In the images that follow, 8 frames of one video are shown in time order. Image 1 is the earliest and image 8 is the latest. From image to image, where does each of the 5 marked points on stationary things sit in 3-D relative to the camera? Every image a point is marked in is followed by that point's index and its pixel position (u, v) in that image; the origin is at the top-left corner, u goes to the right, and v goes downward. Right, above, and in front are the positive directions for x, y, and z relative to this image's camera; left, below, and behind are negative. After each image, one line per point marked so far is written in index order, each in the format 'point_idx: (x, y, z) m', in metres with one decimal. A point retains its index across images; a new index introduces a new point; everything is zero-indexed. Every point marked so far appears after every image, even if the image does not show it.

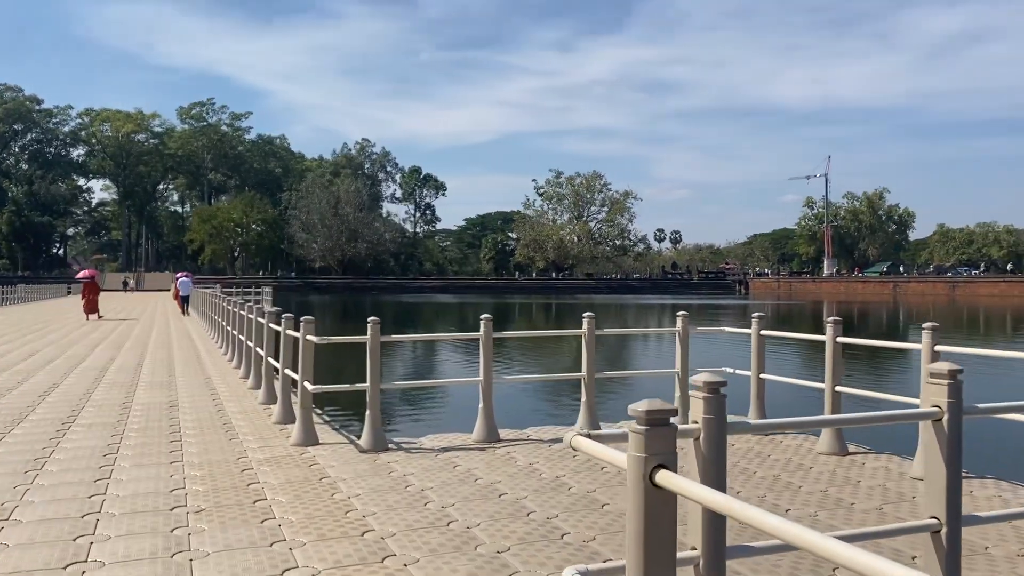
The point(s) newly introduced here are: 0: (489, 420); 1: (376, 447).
0: (-0.2, -1.2, +8.0) m
1: (-1.2, -1.4, +7.6) m
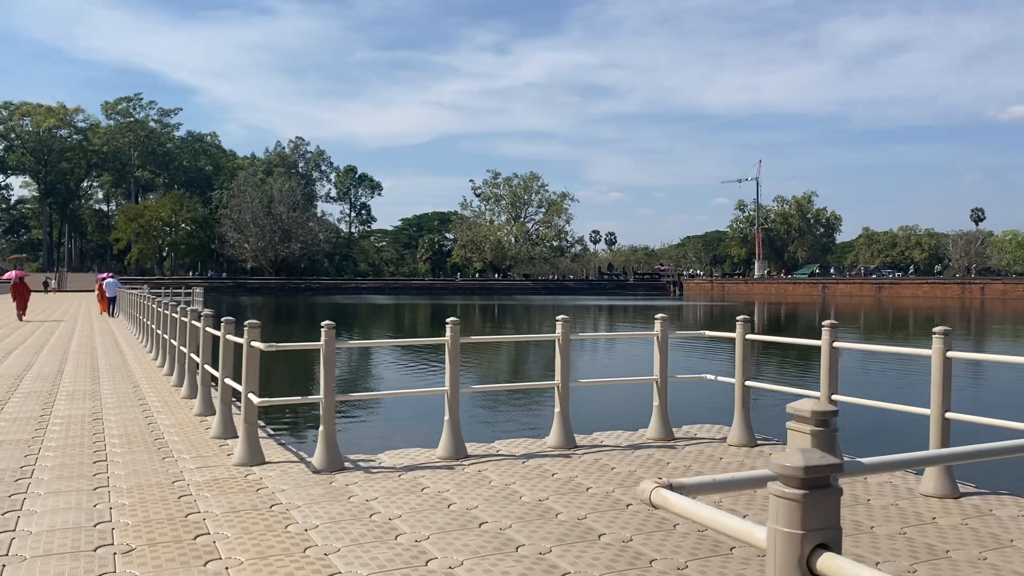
0: (-0.5, -1.2, +7.3) m
1: (-1.4, -1.4, +6.8) m
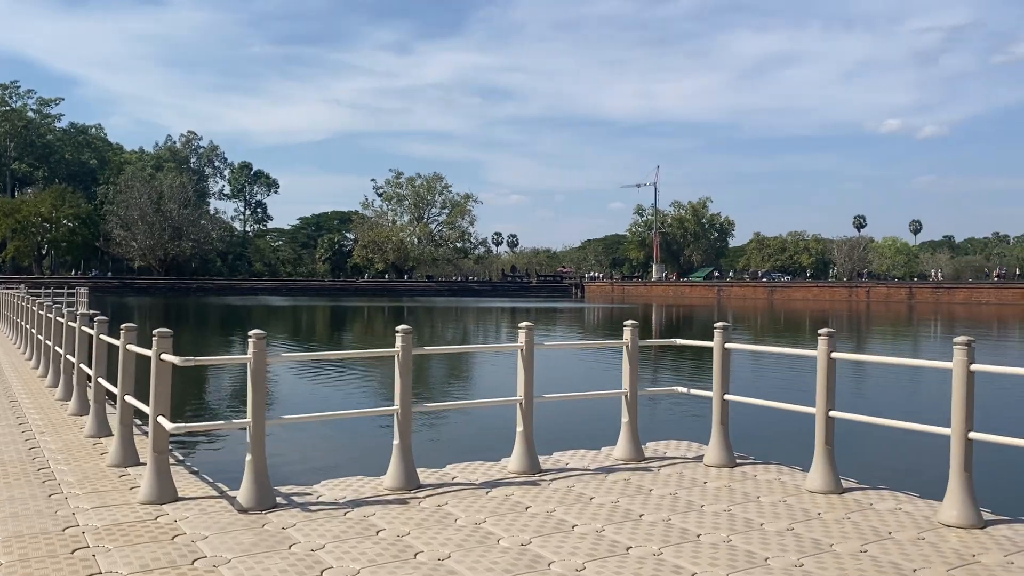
0: (-0.8, -1.2, +6.3) m
1: (-1.6, -1.4, +5.7) m
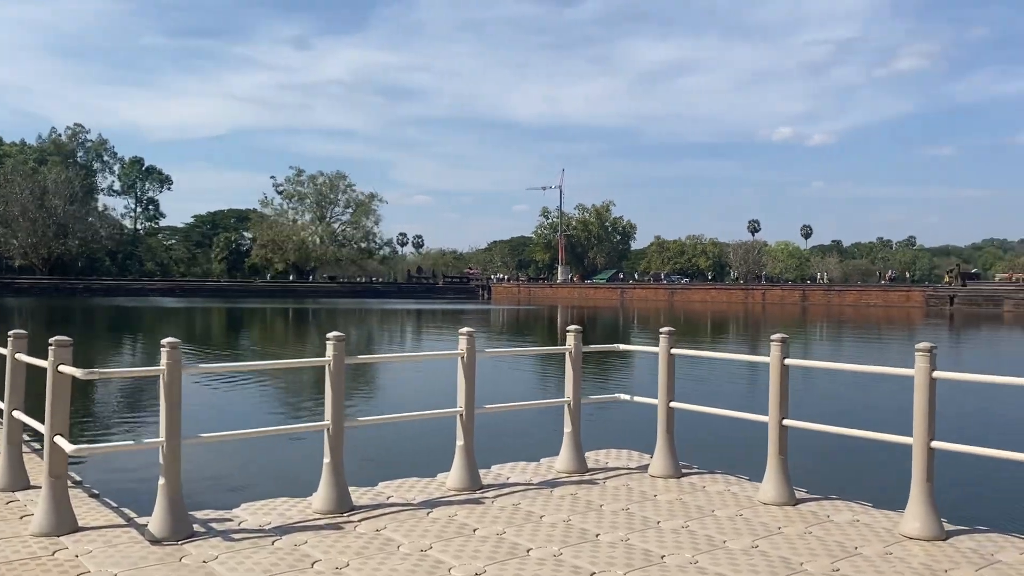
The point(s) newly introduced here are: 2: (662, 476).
0: (-1.1, -1.3, +5.7) m
1: (-2.0, -1.4, +5.1) m
2: (+1.1, -1.4, +6.8) m
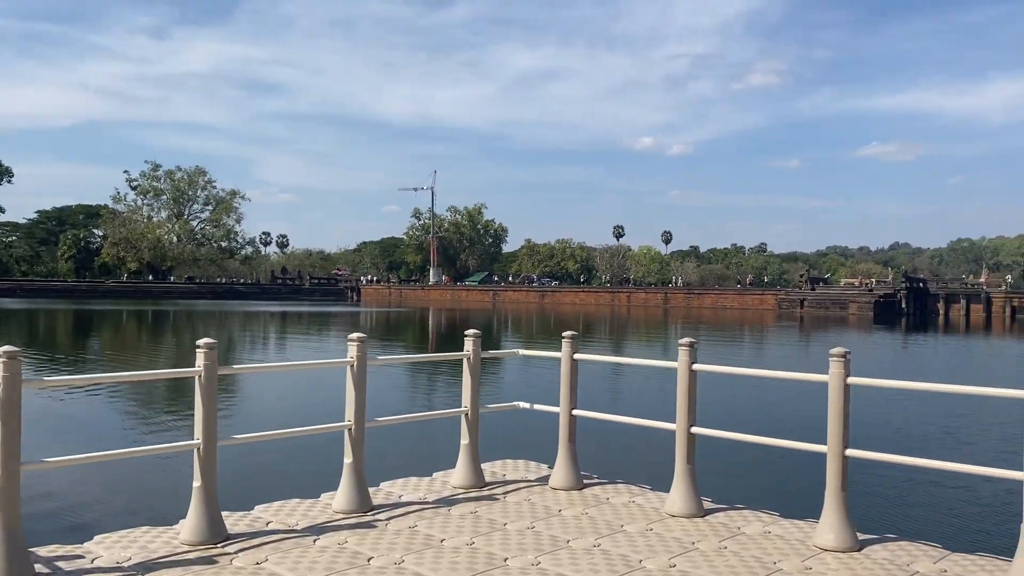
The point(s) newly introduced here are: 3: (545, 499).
0: (-1.7, -1.3, +5.0) m
1: (-2.4, -1.4, +4.3) m
2: (+0.4, -1.5, +6.4) m
3: (+0.2, -1.5, +6.1) m
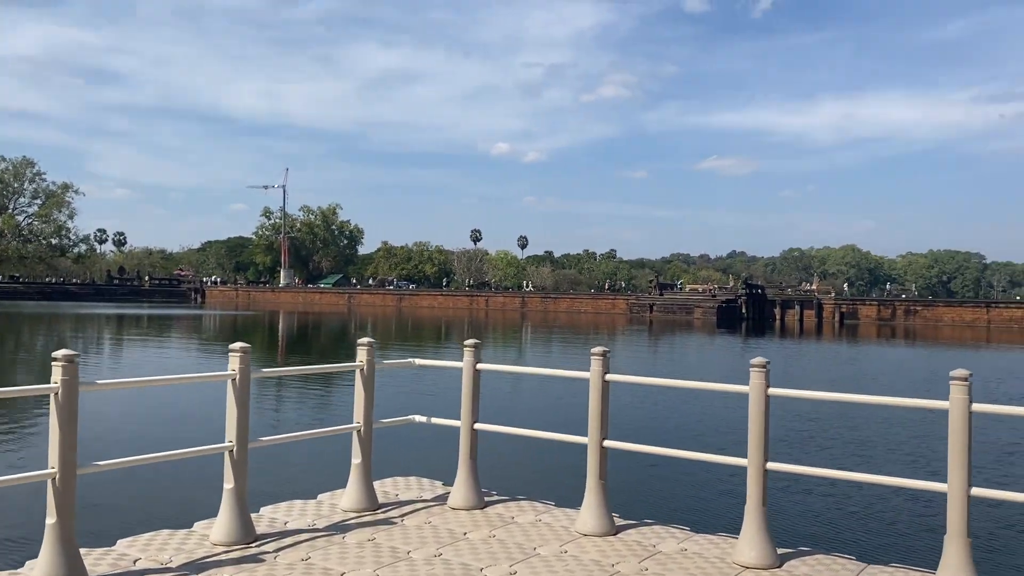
0: (-2.2, -1.3, +4.3) m
1: (-2.8, -1.4, +3.4) m
2: (-0.3, -1.5, +6.0) m
3: (-0.4, -1.5, +5.7) m
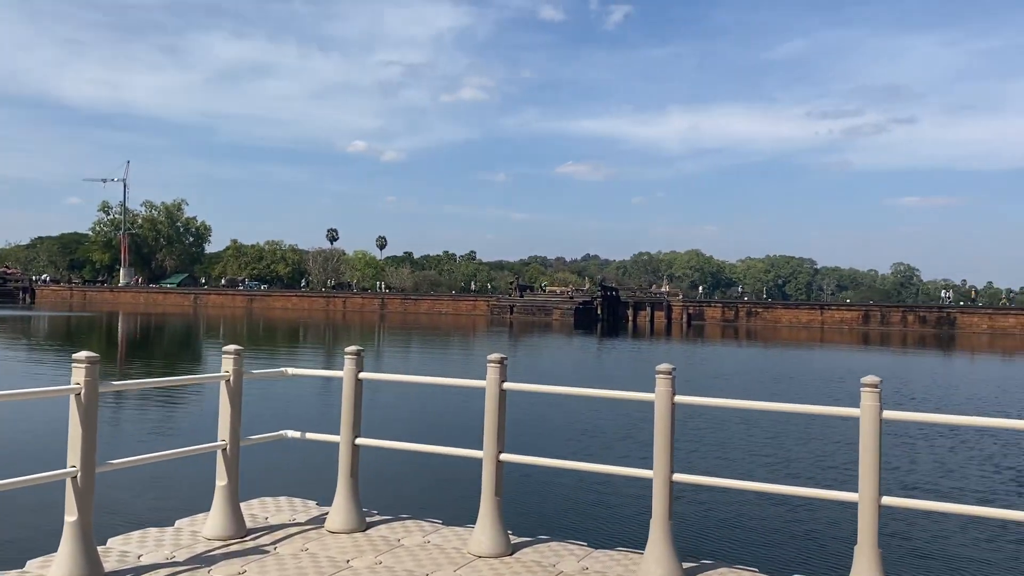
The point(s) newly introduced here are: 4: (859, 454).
0: (-2.6, -1.3, +3.5) m
1: (-3.0, -1.4, +2.6) m
2: (-1.0, -1.5, +5.5) m
3: (-1.1, -1.5, +5.2) m
4: (+1.7, -0.8, +4.3) m
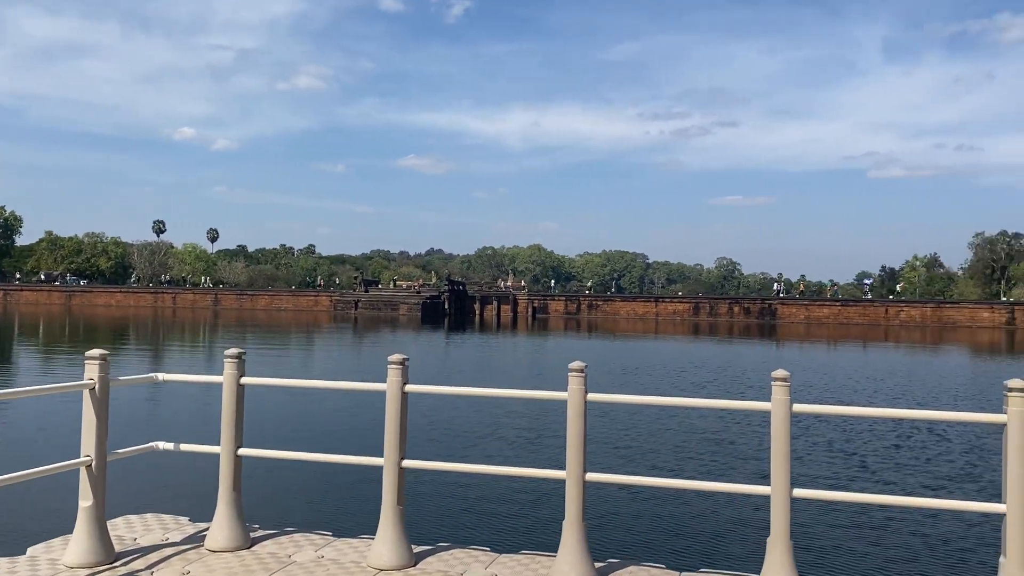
0: (-2.8, -1.3, +2.8) m
1: (-3.1, -1.4, +1.8) m
2: (-1.6, -1.5, +5.0) m
3: (-1.6, -1.5, +4.7) m
4: (+1.3, -0.8, +4.3) m
